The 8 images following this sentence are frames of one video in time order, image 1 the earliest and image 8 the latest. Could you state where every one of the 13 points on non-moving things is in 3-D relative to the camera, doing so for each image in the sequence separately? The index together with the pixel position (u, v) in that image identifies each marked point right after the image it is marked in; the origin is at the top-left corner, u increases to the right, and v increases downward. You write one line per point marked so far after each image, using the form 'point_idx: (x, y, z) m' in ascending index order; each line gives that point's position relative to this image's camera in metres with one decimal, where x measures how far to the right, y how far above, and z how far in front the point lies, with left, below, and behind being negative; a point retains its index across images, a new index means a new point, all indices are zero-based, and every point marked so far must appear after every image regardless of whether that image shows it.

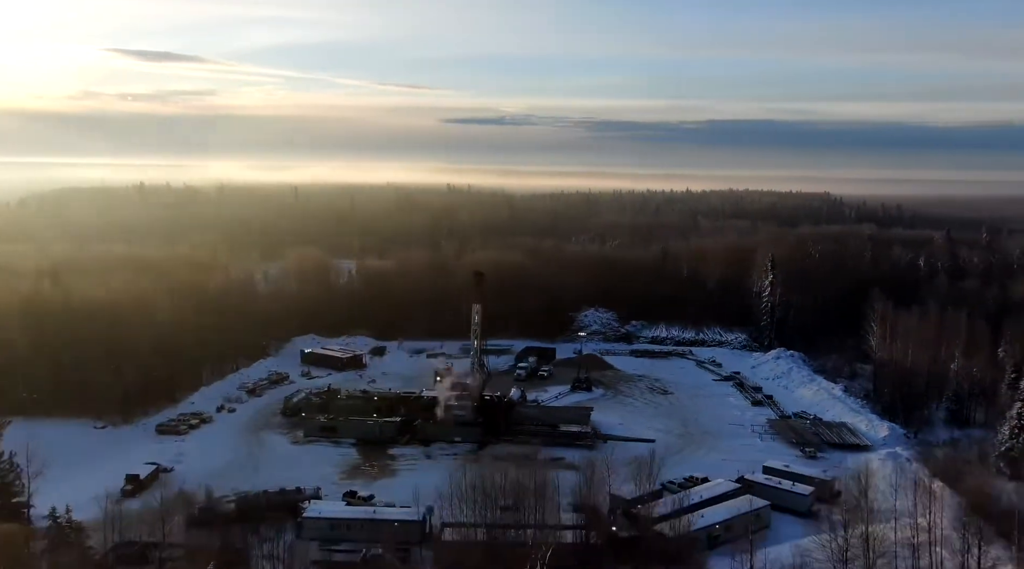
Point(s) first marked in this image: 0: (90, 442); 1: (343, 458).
0: (-10.4, -3.8, +18.7) m
1: (-4.0, -4.1, +18.5) m
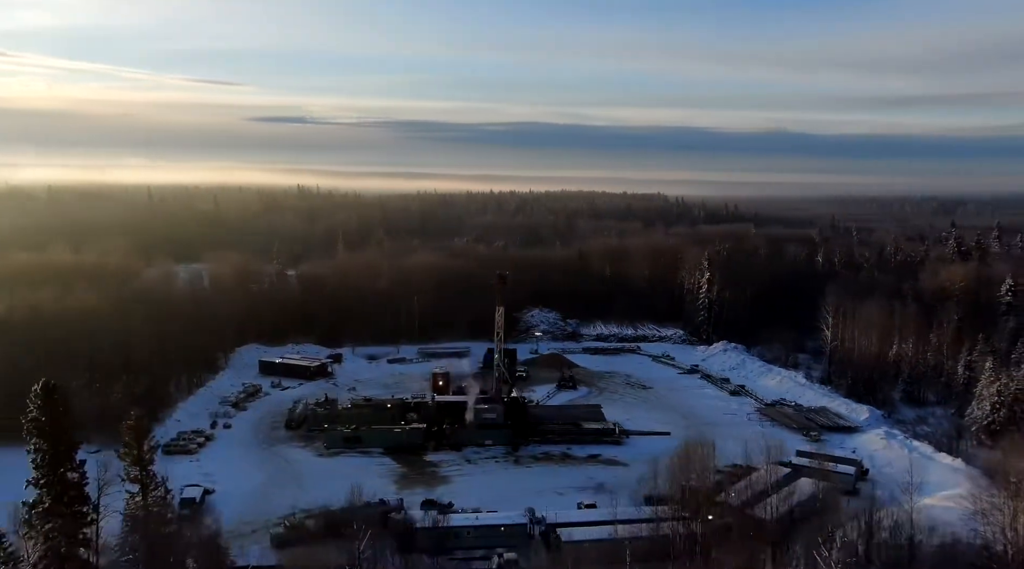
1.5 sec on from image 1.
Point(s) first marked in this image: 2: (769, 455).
0: (-9.3, -4.0, +16.9) m
1: (-2.9, -4.2, +17.9) m
2: (+6.6, -4.5, +19.8) m
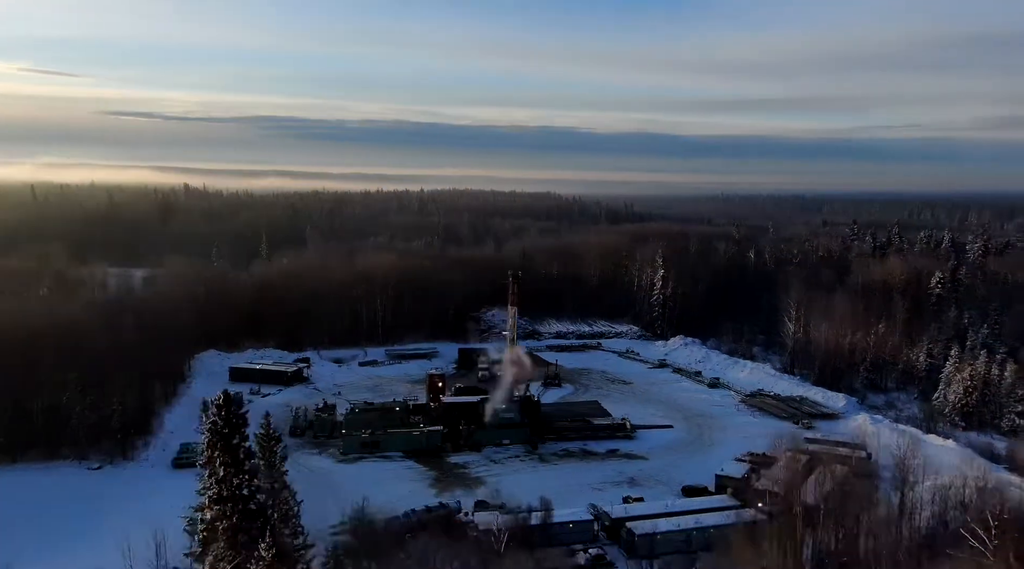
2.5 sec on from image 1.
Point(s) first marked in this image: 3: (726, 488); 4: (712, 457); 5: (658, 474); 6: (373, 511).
0: (-8.4, -4.1, +15.8) m
1: (-2.2, -4.2, +17.5) m
2: (+7.0, -4.3, +20.6) m
3: (+4.6, -4.4, +16.7) m
4: (+5.0, -4.4, +19.4) m
5: (+3.3, -4.4, +17.9) m
6: (-2.7, -4.3, +15.0) m
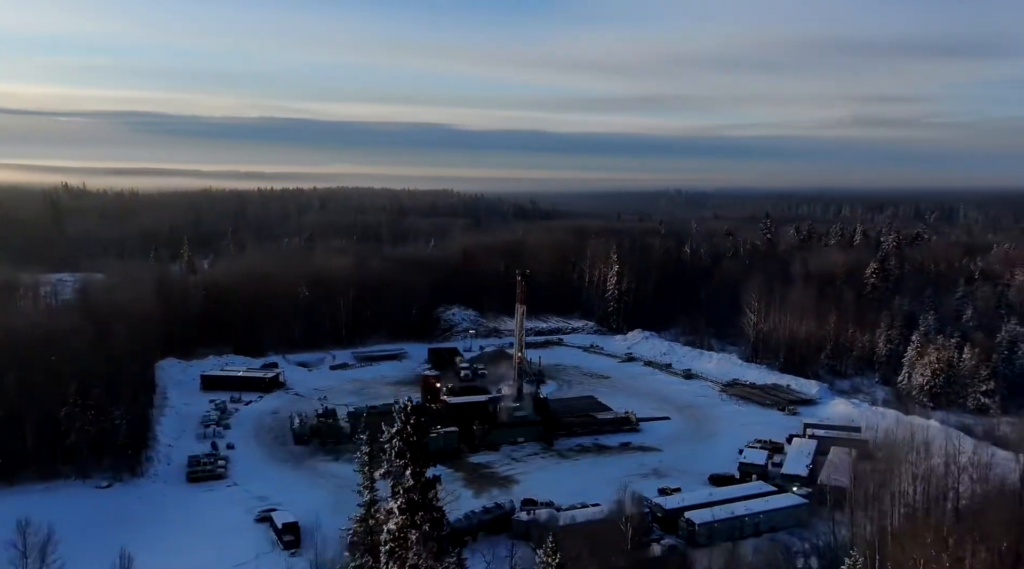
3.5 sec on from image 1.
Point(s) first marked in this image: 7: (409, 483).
0: (-7.6, -4.2, +14.8) m
1: (-1.6, -4.1, +17.2) m
2: (+7.2, -4.1, +21.4) m
3: (+5.3, -4.2, +17.3) m
4: (+5.3, -4.2, +19.9) m
5: (+3.9, -4.2, +18.3) m
6: (-1.7, -4.3, +14.7) m
7: (-0.9, -1.8, +7.2) m
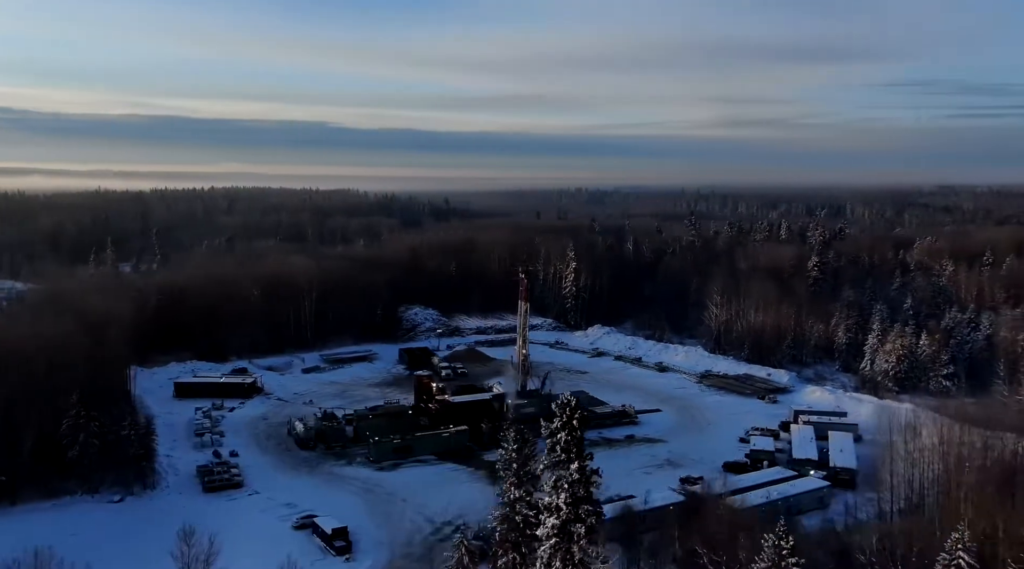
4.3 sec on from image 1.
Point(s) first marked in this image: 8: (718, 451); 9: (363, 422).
0: (-6.8, -4.3, +14.0) m
1: (-1.2, -4.1, +17.1) m
2: (+7.2, -3.9, +22.2) m
3: (+5.7, -4.0, +17.8) m
4: (+5.5, -4.0, +20.5) m
5: (+4.2, -4.1, +18.7) m
6: (-1.0, -4.3, +14.5) m
7: (+0.6, -1.8, +7.2) m
8: (+5.1, -4.1, +19.3) m
9: (-3.6, -3.4, +19.2) m
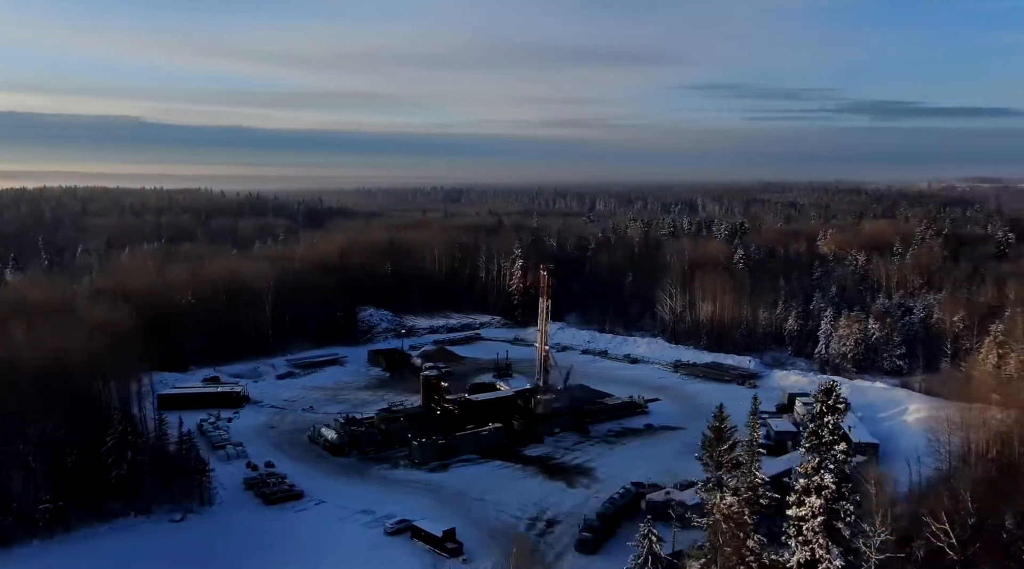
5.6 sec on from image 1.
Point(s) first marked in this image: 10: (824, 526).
0: (-5.1, -4.4, +13.1) m
1: (0.0, -4.0, +17.1) m
2: (+7.4, -3.6, +23.4) m
3: (+6.6, -3.8, +18.9) m
4: (+6.0, -3.8, +21.5) m
5: (+5.0, -3.9, +19.5) m
6: (+0.5, -4.2, +14.6) m
7: (+3.1, -1.6, +7.5) m
8: (+5.8, -3.9, +20.2) m
9: (-2.9, -3.3, +18.8) m
10: (+3.0, -2.3, +7.5) m
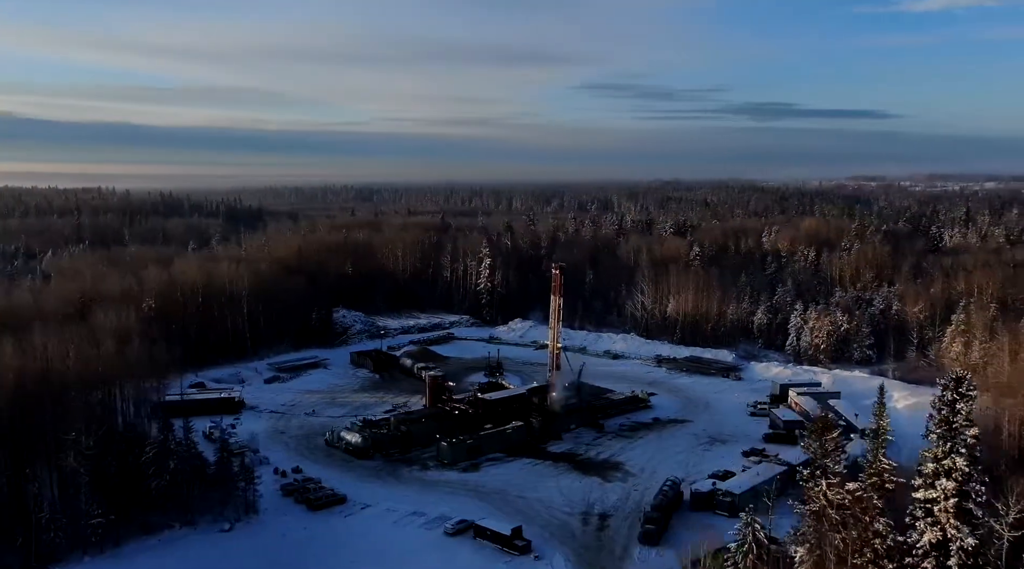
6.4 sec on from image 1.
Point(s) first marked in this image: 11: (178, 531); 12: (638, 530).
0: (-4.1, -4.4, +12.8) m
1: (+0.6, -4.0, +17.2) m
2: (+7.4, -3.5, +24.2) m
3: (+7.1, -3.7, +19.6) m
4: (+6.2, -3.7, +22.2) m
5: (+5.4, -3.8, +20.1) m
6: (+1.4, -4.1, +14.8) m
7: (+4.6, -1.6, +8.0) m
8: (+6.2, -3.8, +20.9) m
9: (-2.3, -3.4, +18.7) m
10: (+4.5, -2.2, +7.9) m
11: (-5.6, -4.2, +13.2) m
12: (+2.1, -4.2, +13.3) m
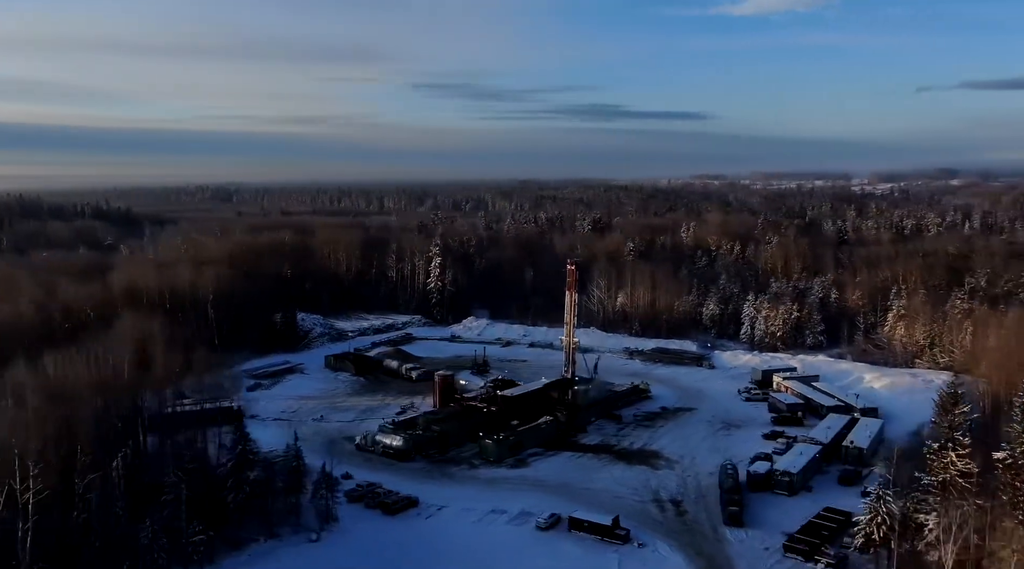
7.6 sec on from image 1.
0: (-2.4, -4.4, +12.6) m
1: (+1.6, -3.9, +17.6) m
2: (+7.4, -3.3, +25.5) m
3: (+7.6, -3.4, +20.9) m
4: (+6.4, -3.5, +23.3) m
5: (+5.9, -3.6, +21.1) m
6: (+2.7, -4.0, +15.3) m
7: (+6.8, -1.4, +9.0) m
8: (+6.6, -3.6, +22.0) m
9: (-1.6, -3.3, +18.6) m
10: (+6.7, -2.1, +8.9) m
11: (-4.0, -4.2, +12.7) m
12: (+3.7, -4.0, +13.9) m
